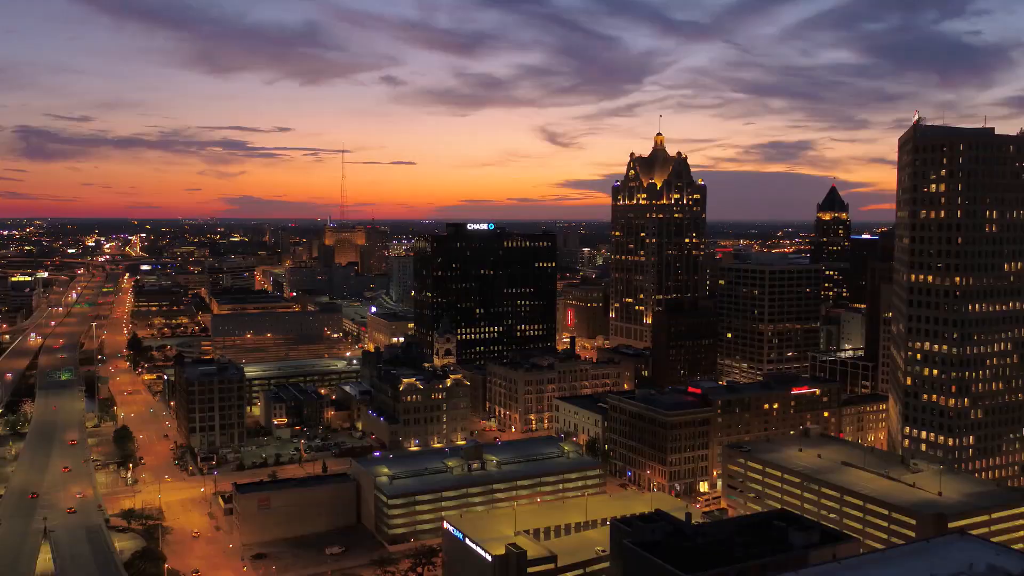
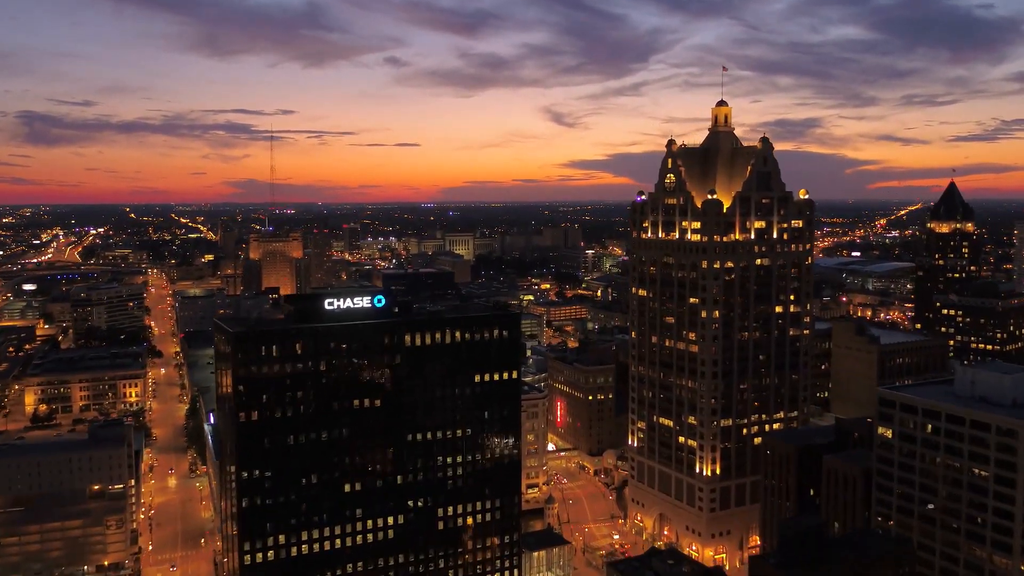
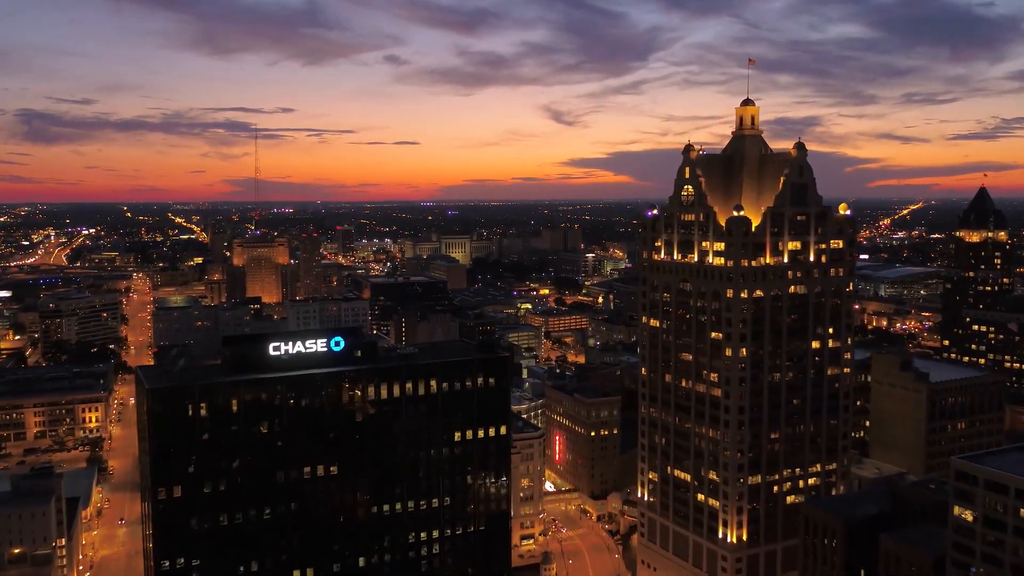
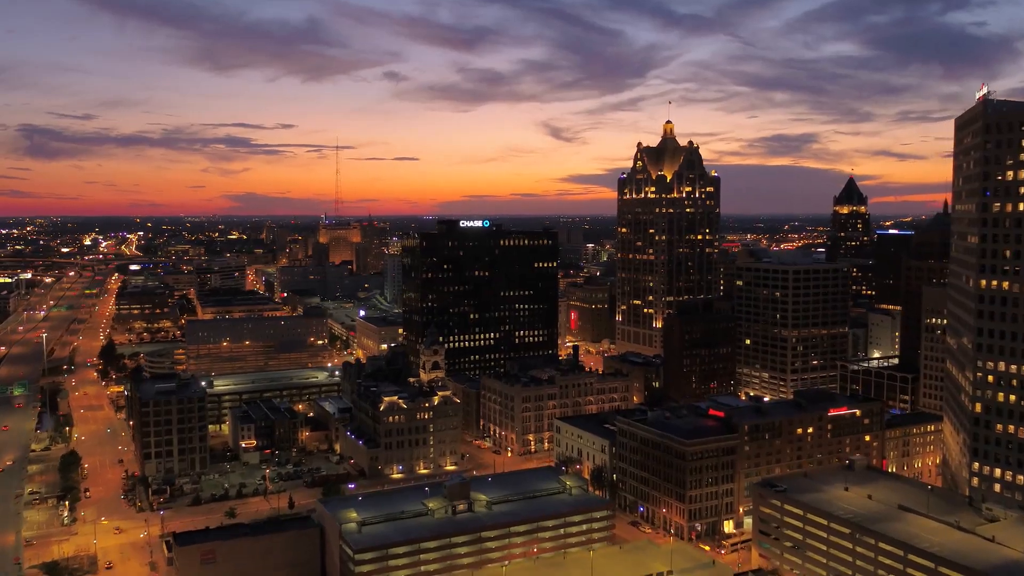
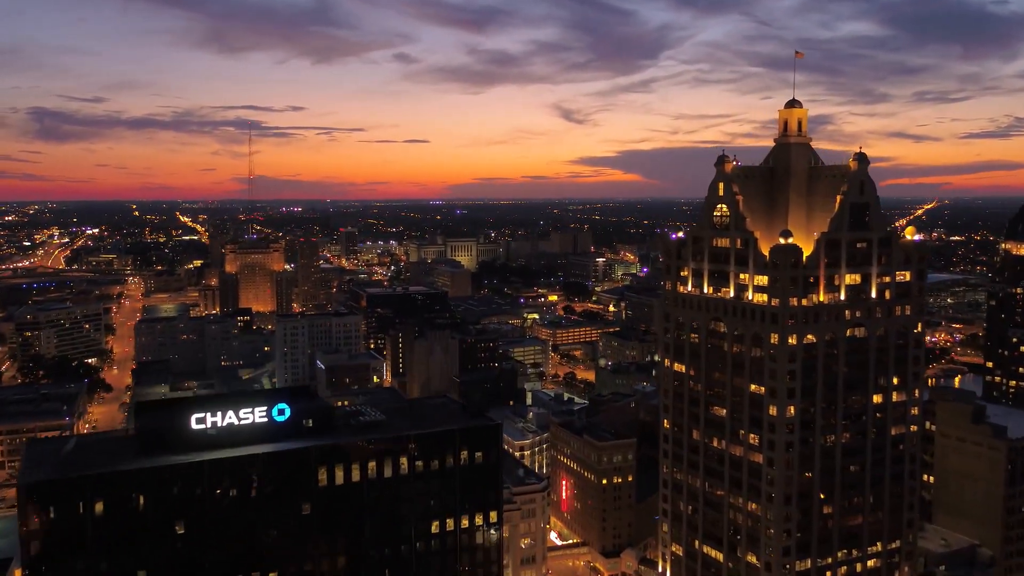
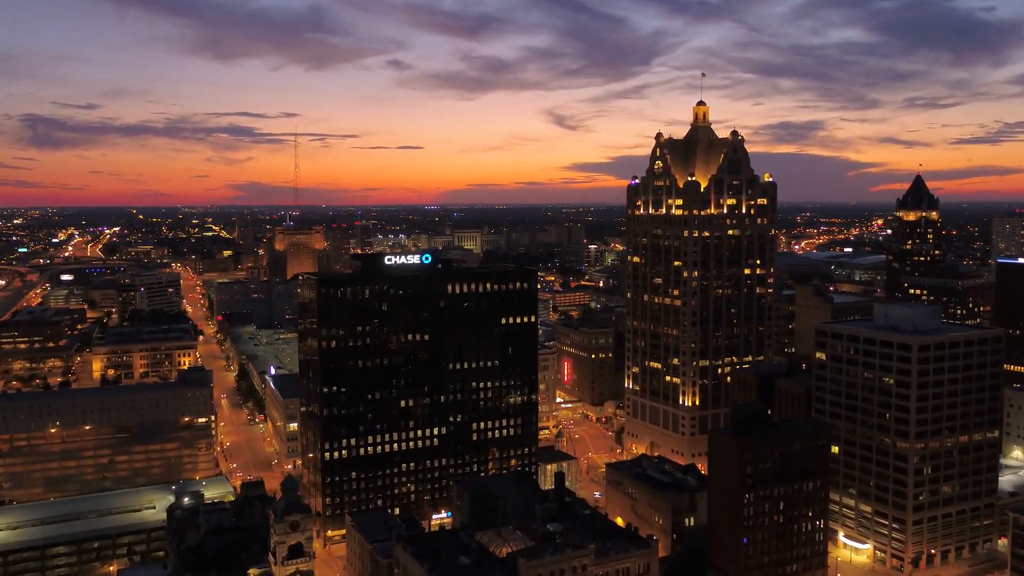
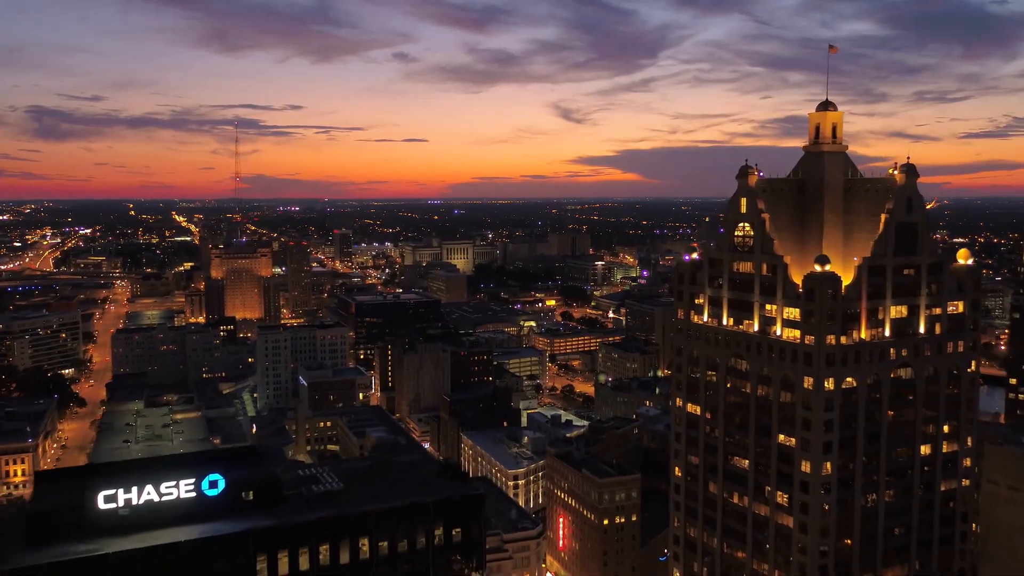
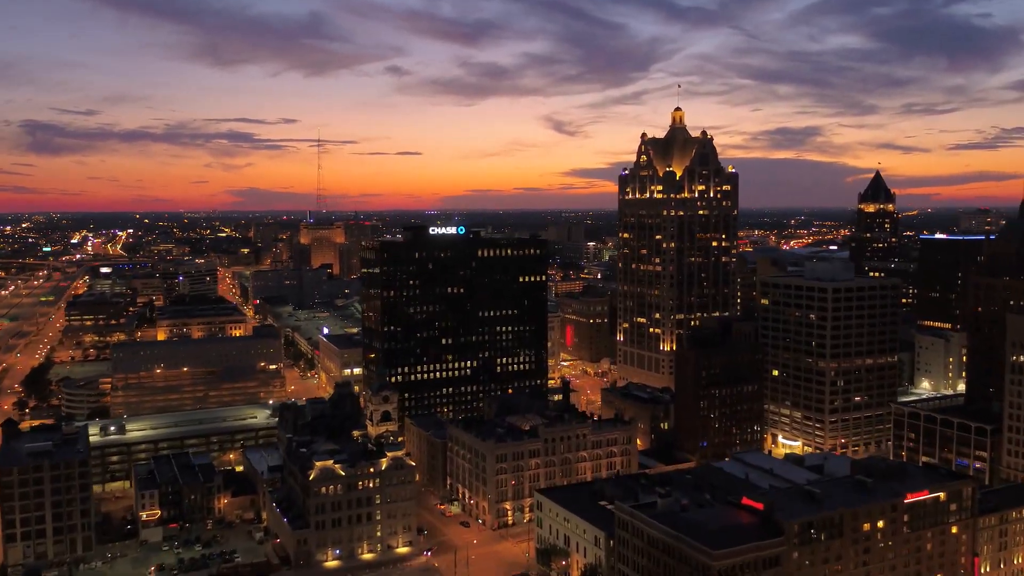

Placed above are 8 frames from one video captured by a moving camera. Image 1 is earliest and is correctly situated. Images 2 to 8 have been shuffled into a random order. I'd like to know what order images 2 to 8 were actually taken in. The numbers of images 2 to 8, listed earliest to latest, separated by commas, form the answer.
4, 8, 6, 2, 3, 5, 7
